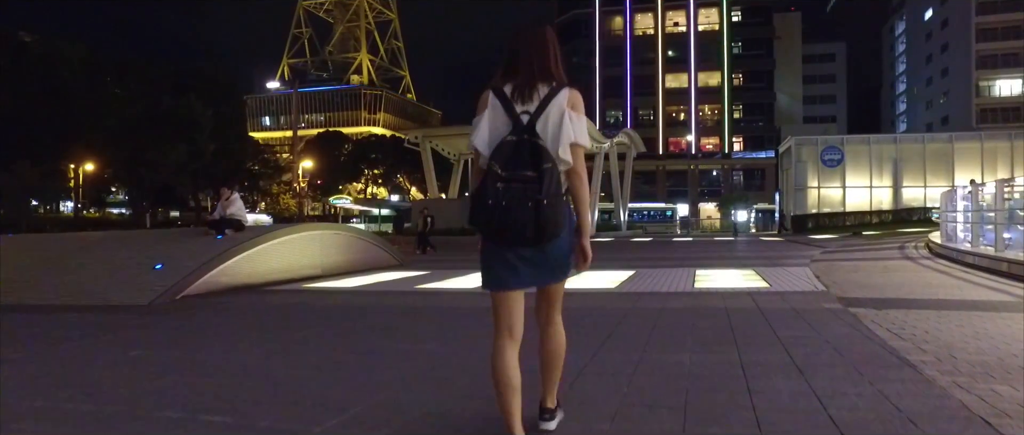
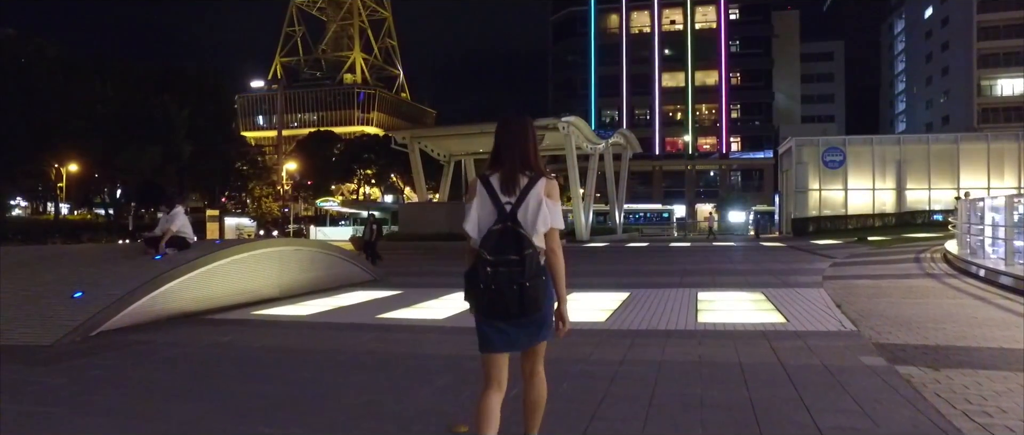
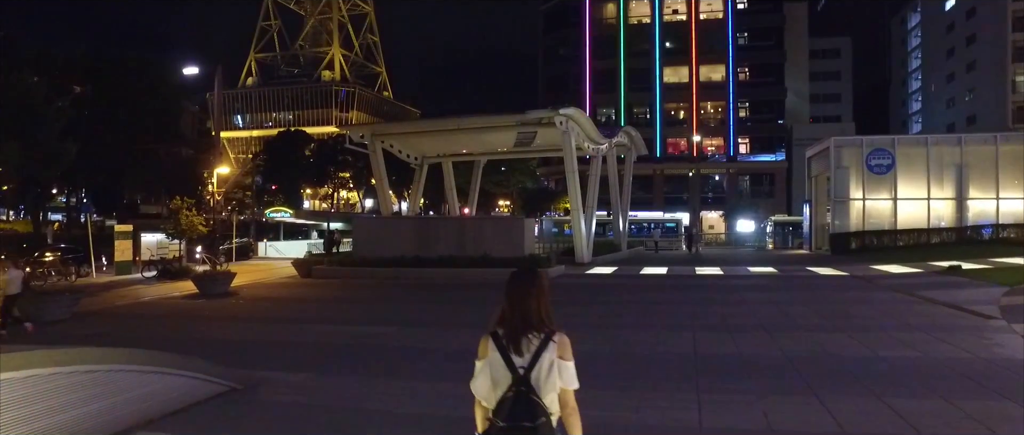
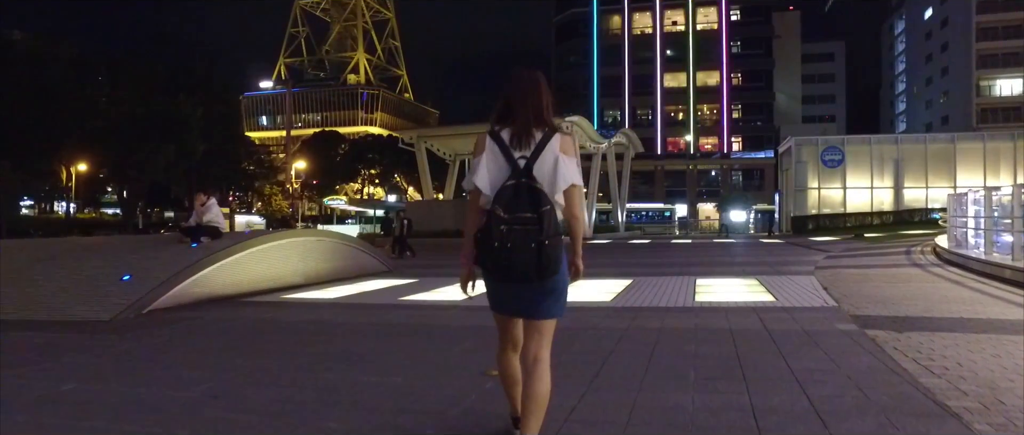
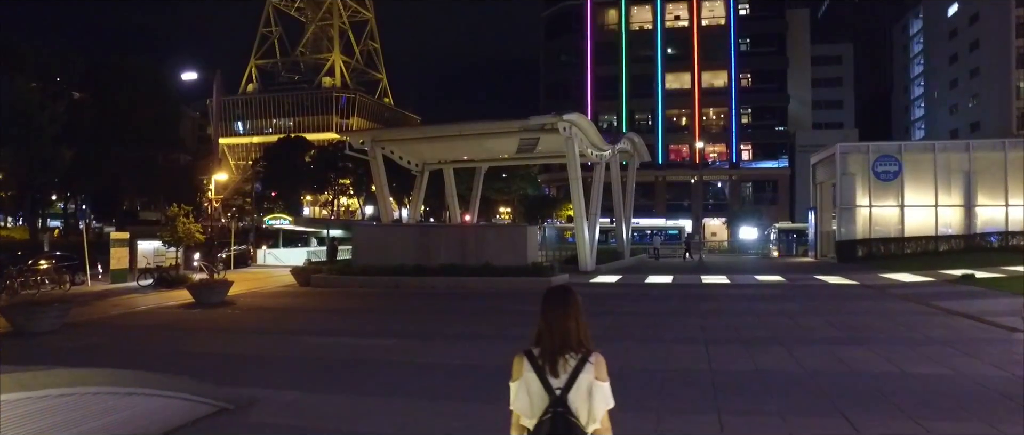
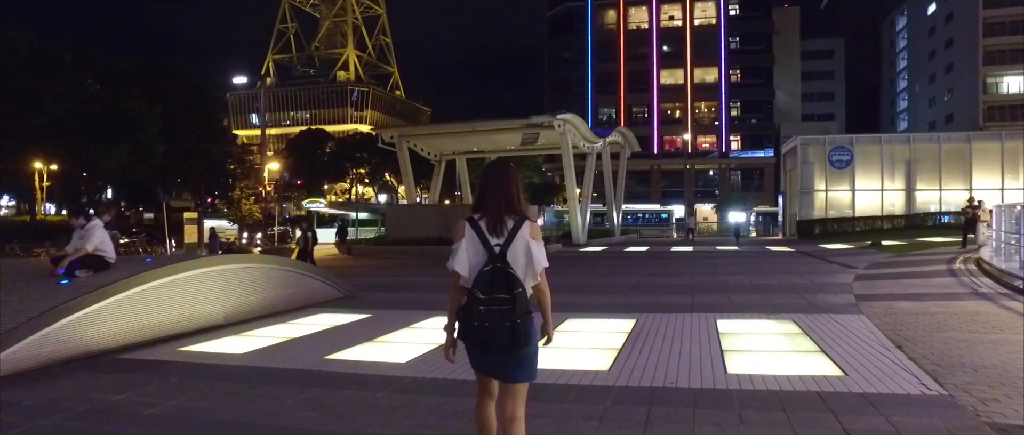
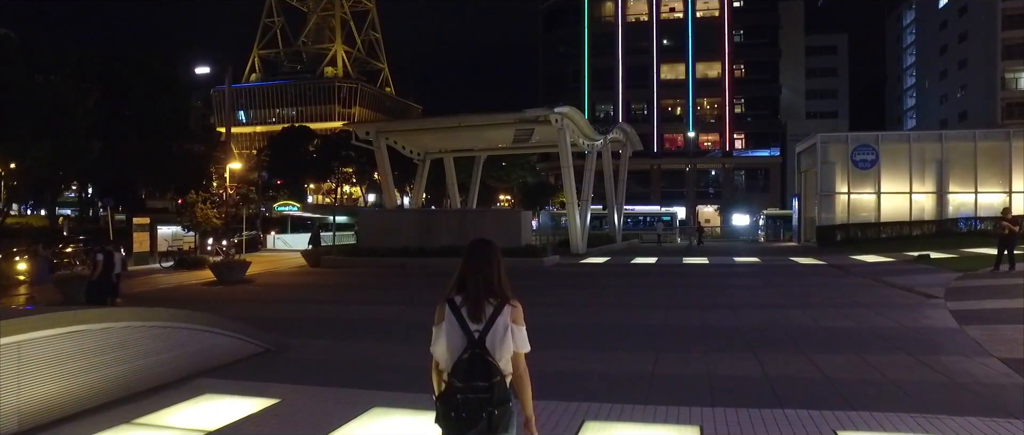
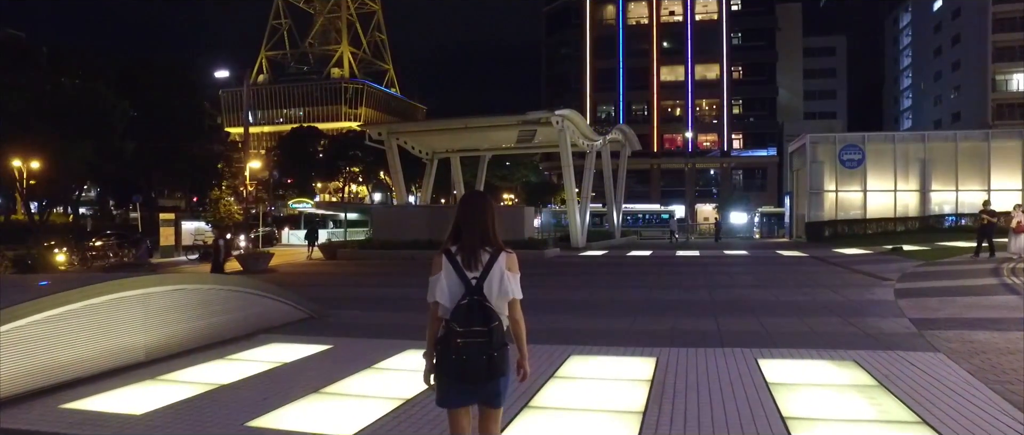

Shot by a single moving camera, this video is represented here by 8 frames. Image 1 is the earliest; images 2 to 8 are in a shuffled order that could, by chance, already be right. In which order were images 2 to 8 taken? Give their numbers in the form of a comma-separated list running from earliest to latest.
4, 2, 6, 8, 7, 3, 5
